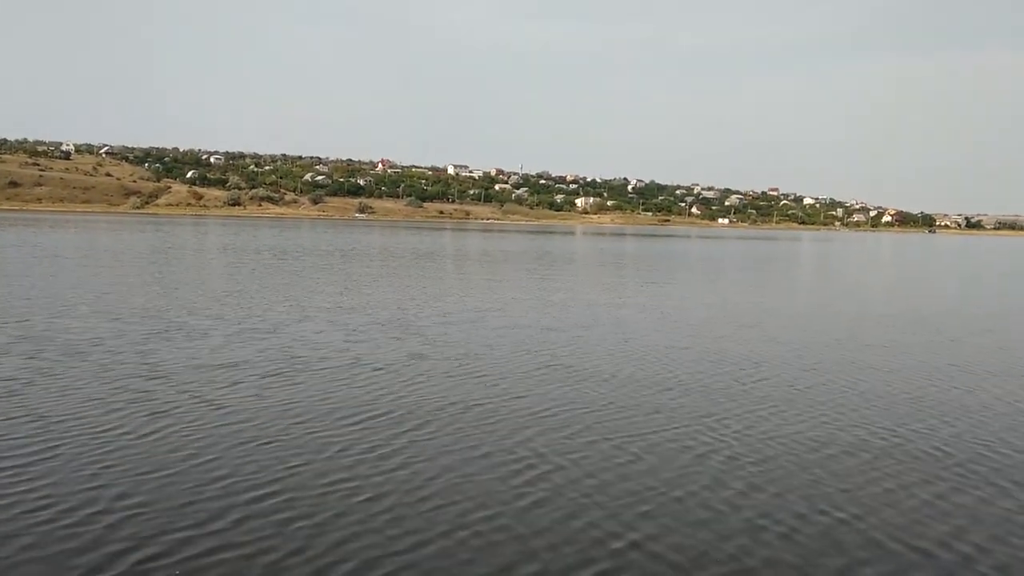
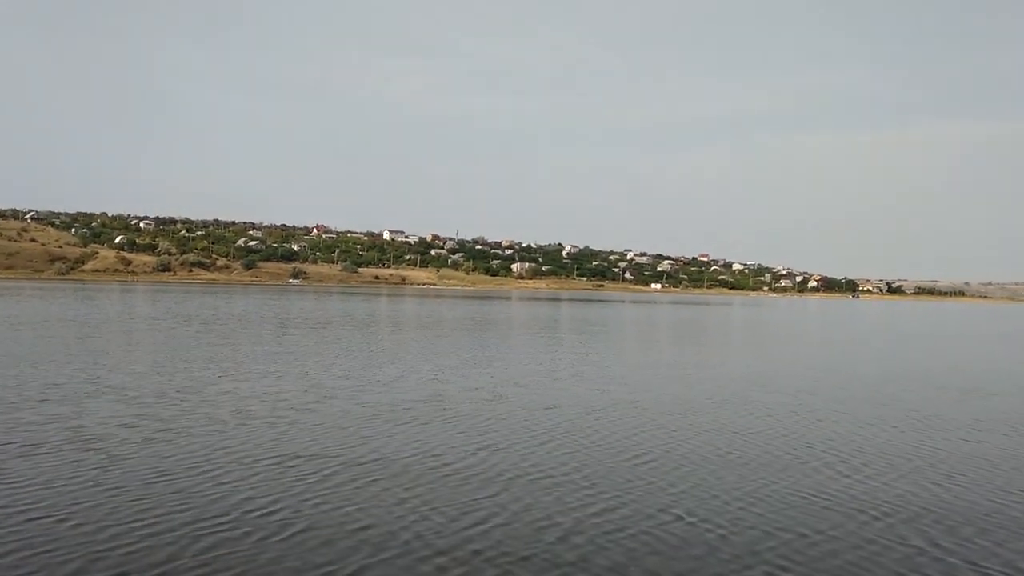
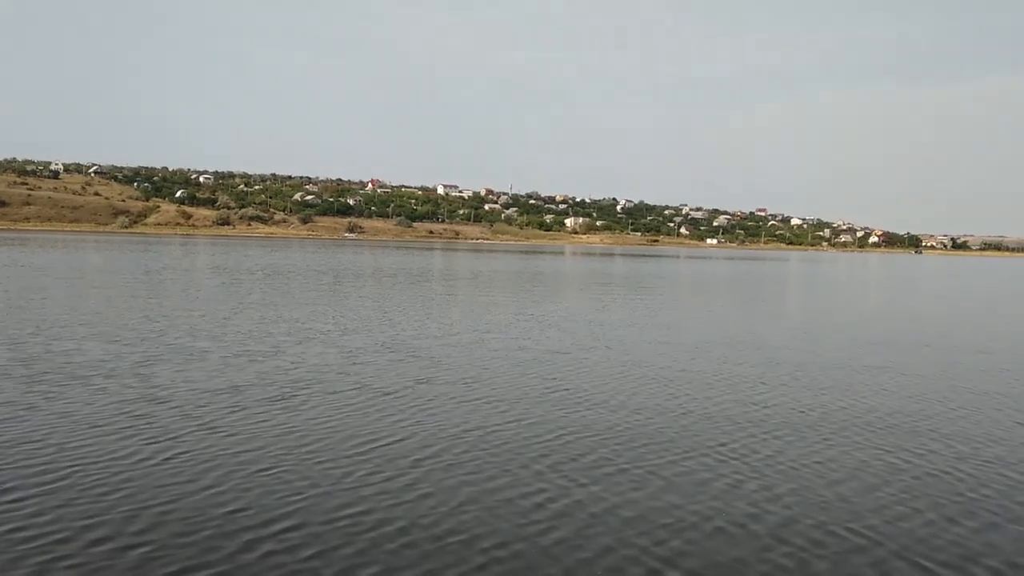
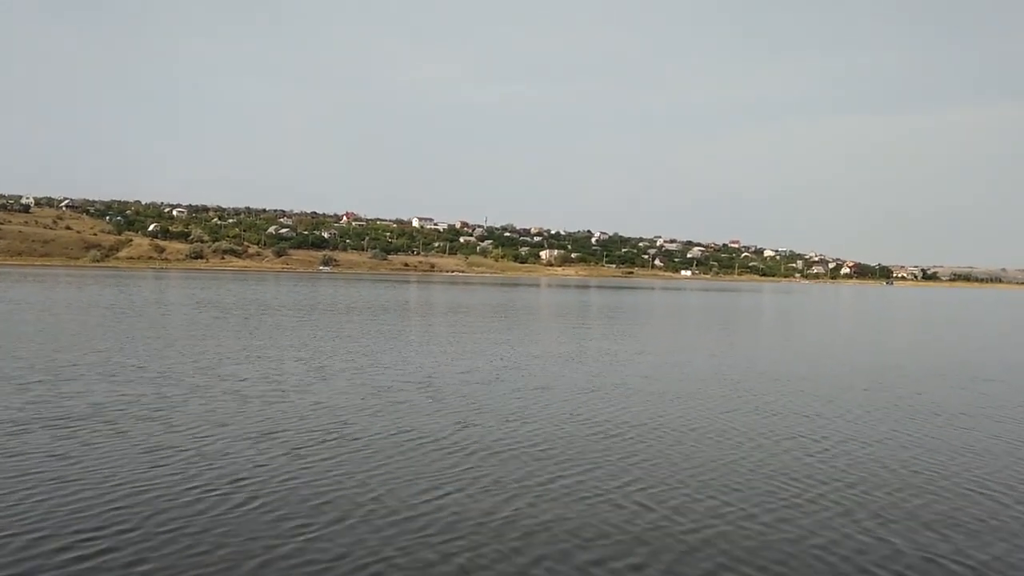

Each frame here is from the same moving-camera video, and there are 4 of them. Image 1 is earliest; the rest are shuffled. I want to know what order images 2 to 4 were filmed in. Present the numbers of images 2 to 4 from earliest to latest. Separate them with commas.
3, 4, 2
